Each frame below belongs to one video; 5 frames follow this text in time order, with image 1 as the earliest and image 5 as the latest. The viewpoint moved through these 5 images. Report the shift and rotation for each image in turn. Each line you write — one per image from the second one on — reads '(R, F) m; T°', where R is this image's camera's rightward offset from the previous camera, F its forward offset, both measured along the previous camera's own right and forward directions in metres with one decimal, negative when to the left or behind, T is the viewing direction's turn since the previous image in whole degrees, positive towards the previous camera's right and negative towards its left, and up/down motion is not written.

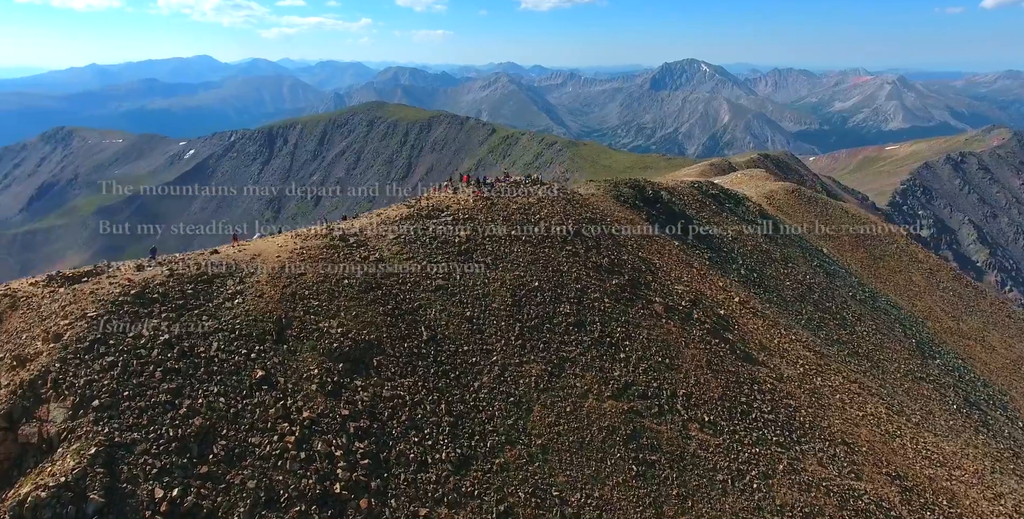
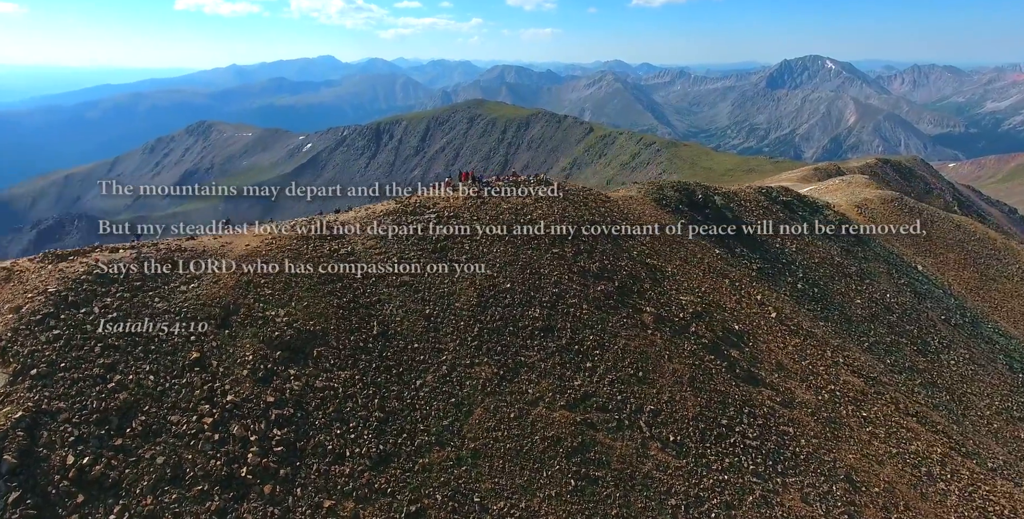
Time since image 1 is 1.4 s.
(+5.4, +0.8) m; -9°
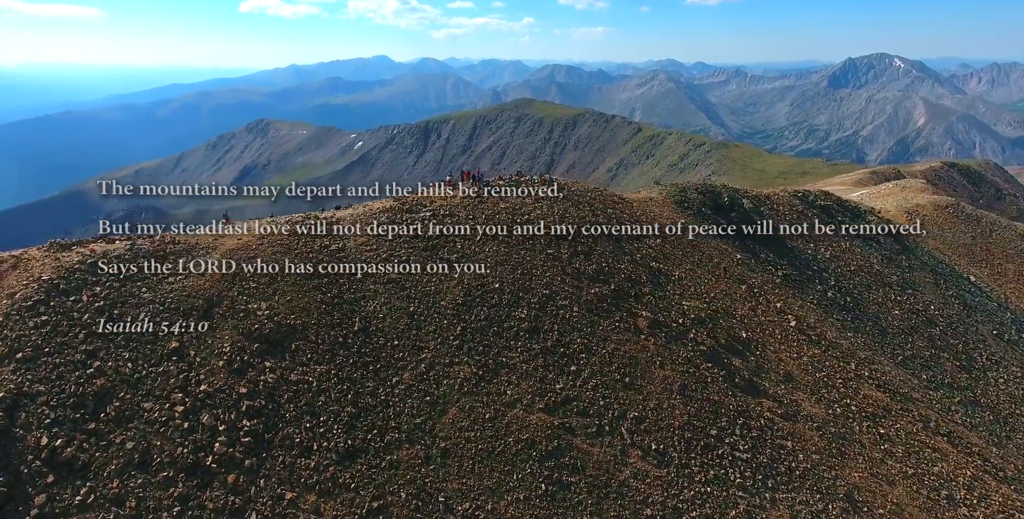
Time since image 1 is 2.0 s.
(+2.5, +0.3) m; -4°
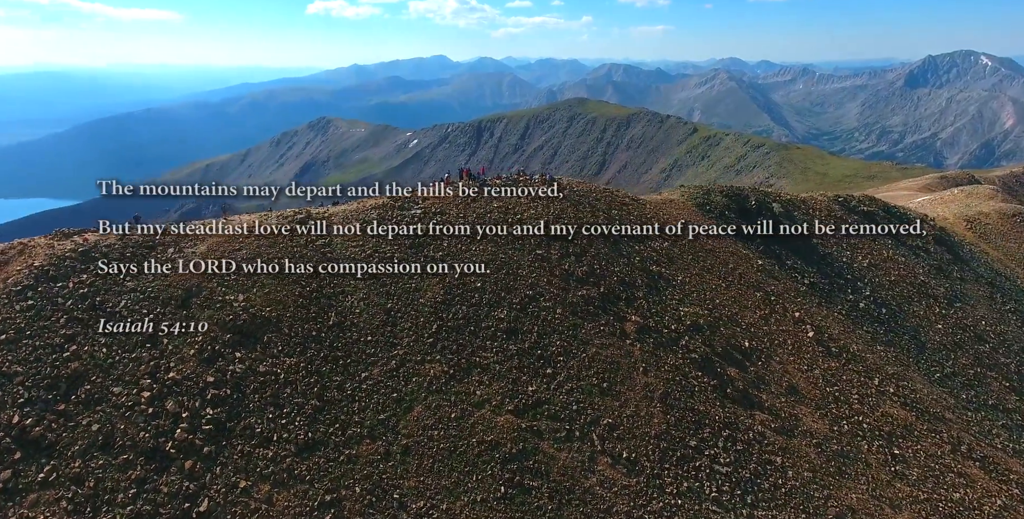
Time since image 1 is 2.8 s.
(+3.0, +0.4) m; -5°
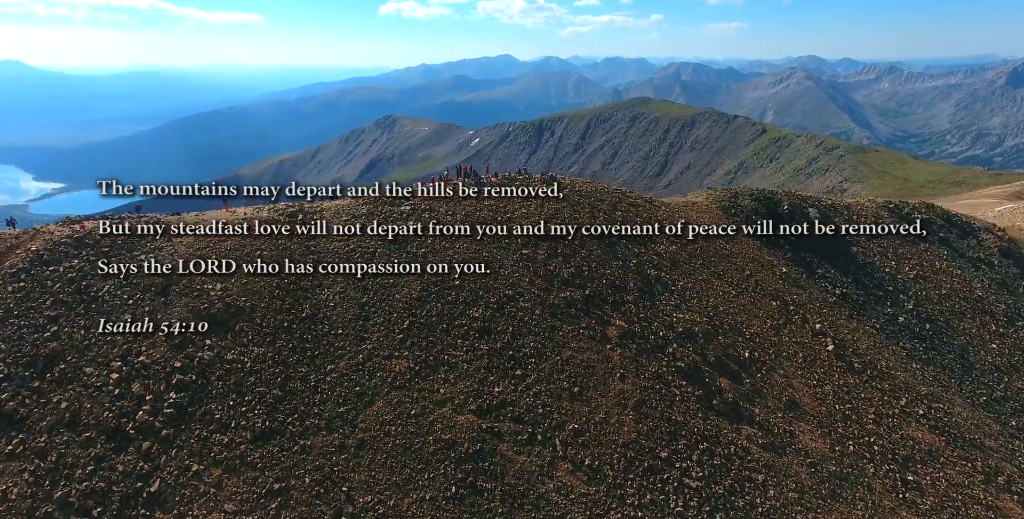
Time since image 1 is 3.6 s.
(+3.5, +0.5) m; -6°
